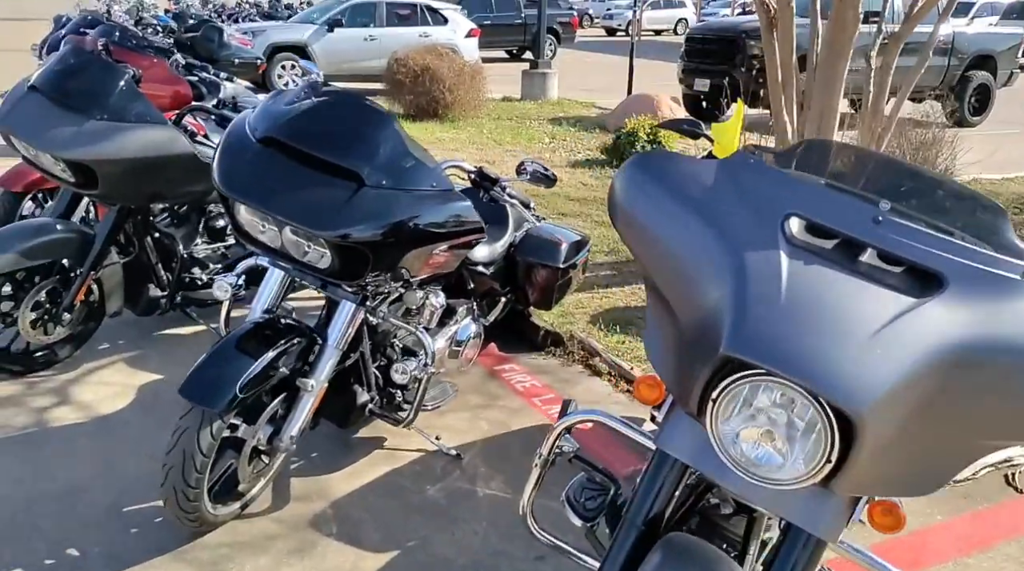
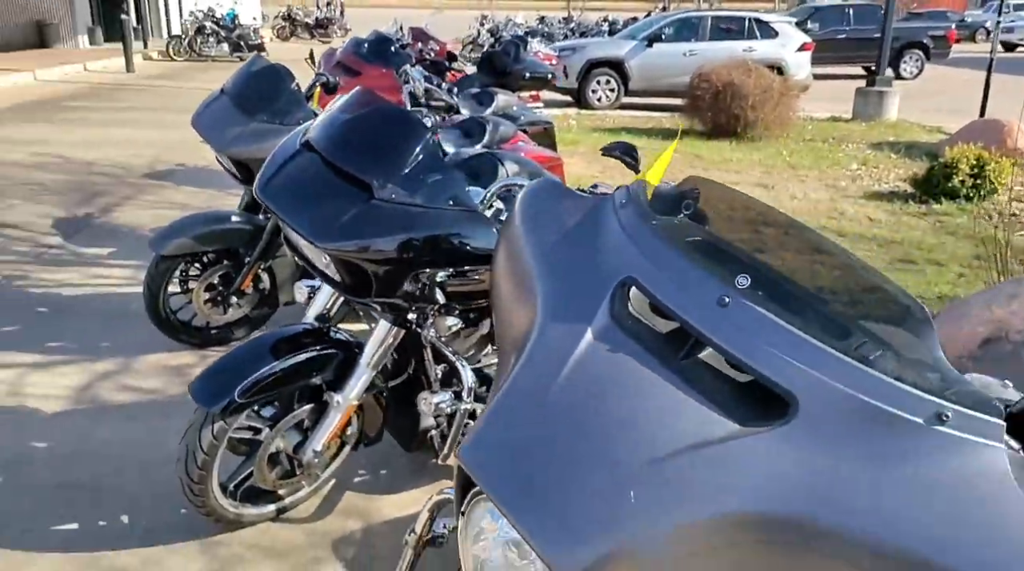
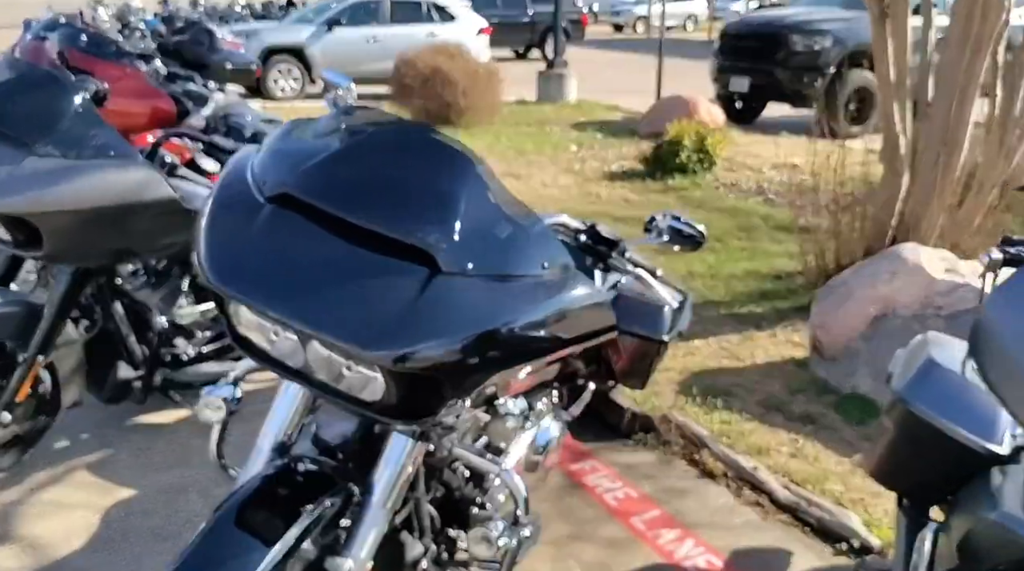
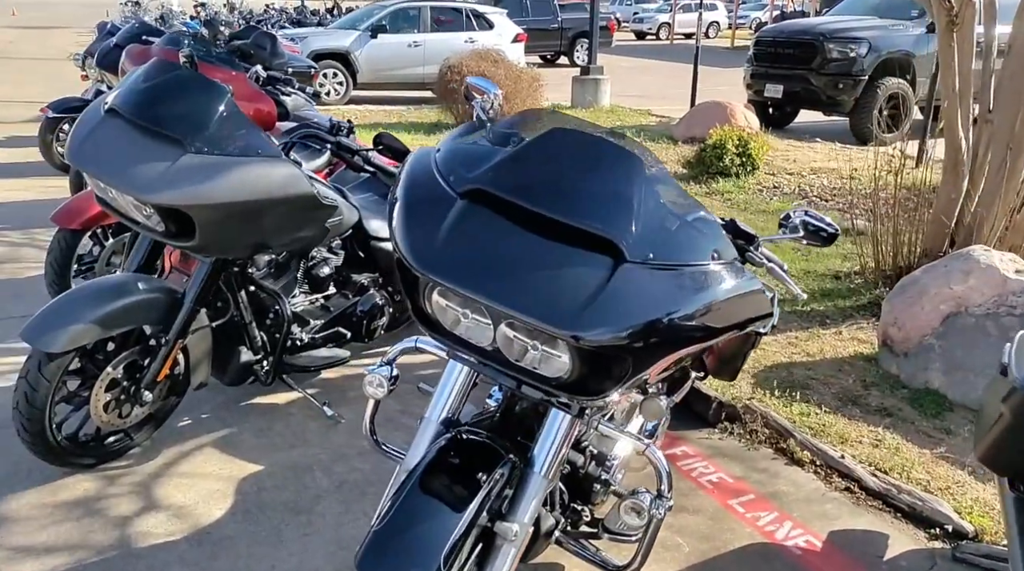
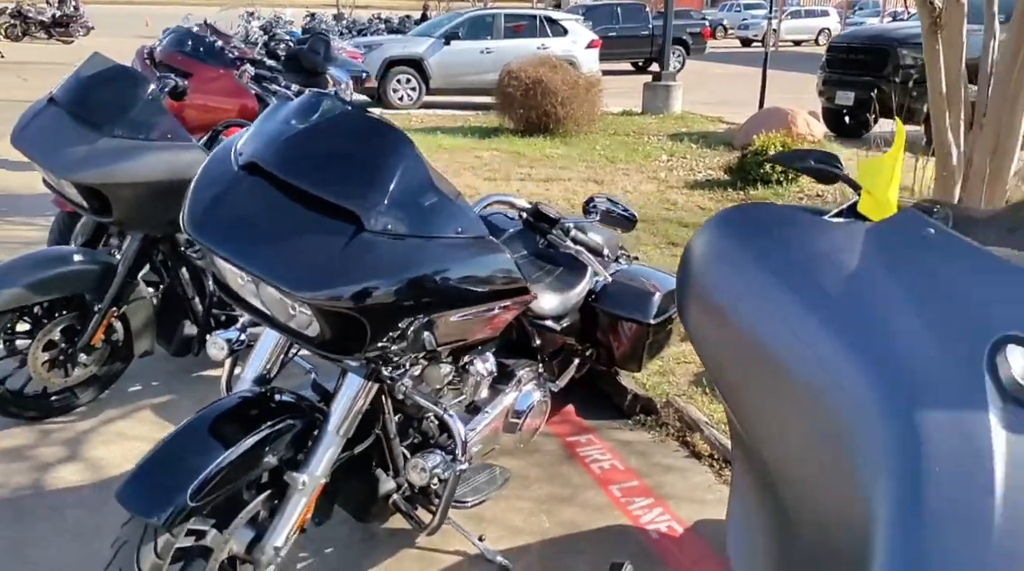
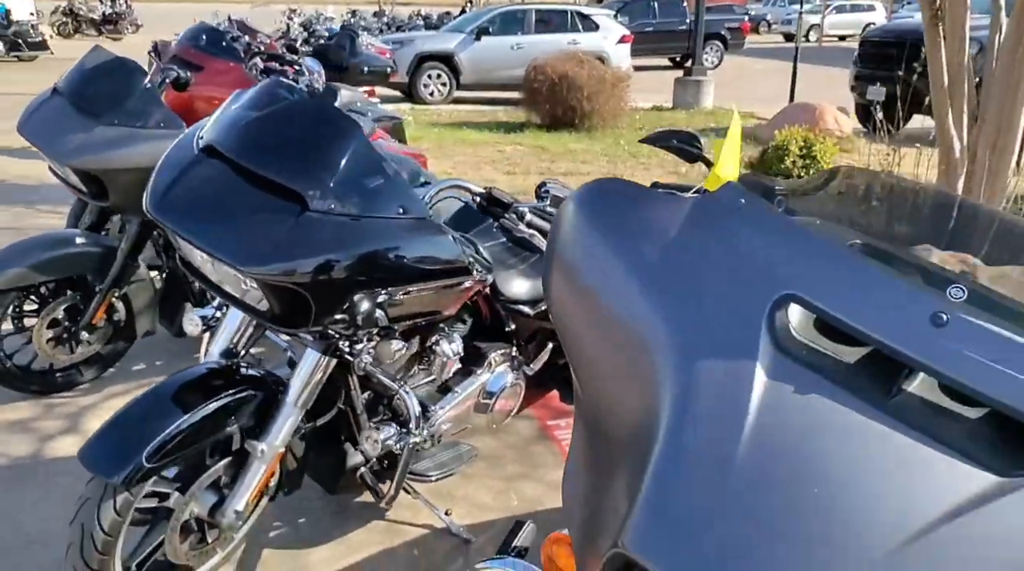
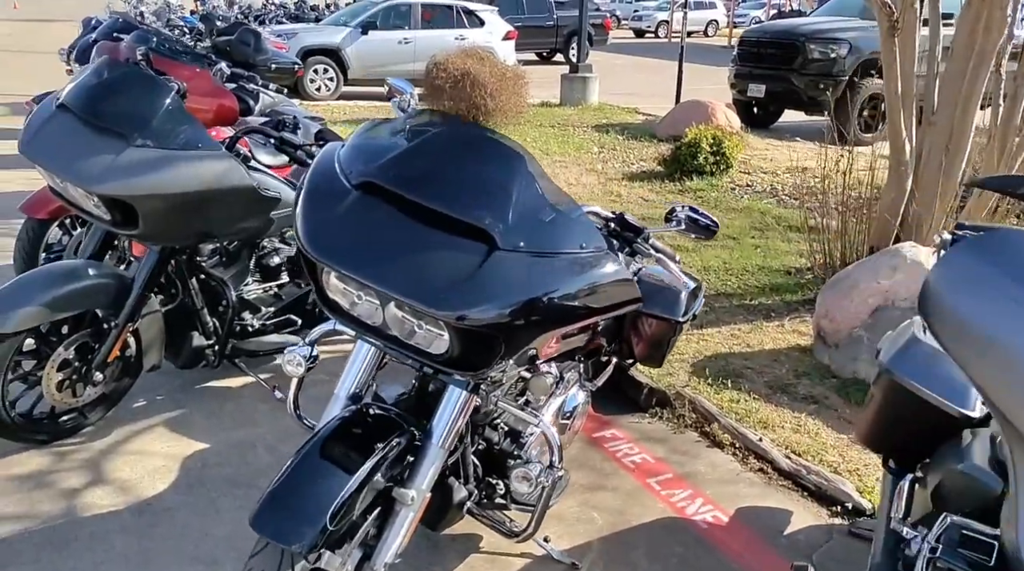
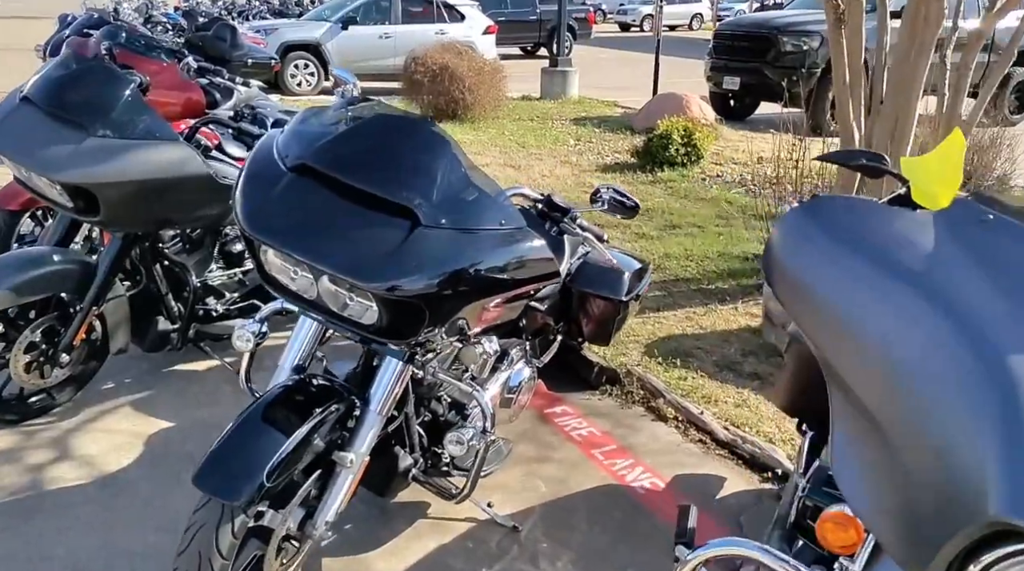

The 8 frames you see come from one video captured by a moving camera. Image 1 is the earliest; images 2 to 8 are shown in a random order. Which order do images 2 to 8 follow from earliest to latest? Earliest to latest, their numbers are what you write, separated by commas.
8, 7, 4, 3, 5, 6, 2
